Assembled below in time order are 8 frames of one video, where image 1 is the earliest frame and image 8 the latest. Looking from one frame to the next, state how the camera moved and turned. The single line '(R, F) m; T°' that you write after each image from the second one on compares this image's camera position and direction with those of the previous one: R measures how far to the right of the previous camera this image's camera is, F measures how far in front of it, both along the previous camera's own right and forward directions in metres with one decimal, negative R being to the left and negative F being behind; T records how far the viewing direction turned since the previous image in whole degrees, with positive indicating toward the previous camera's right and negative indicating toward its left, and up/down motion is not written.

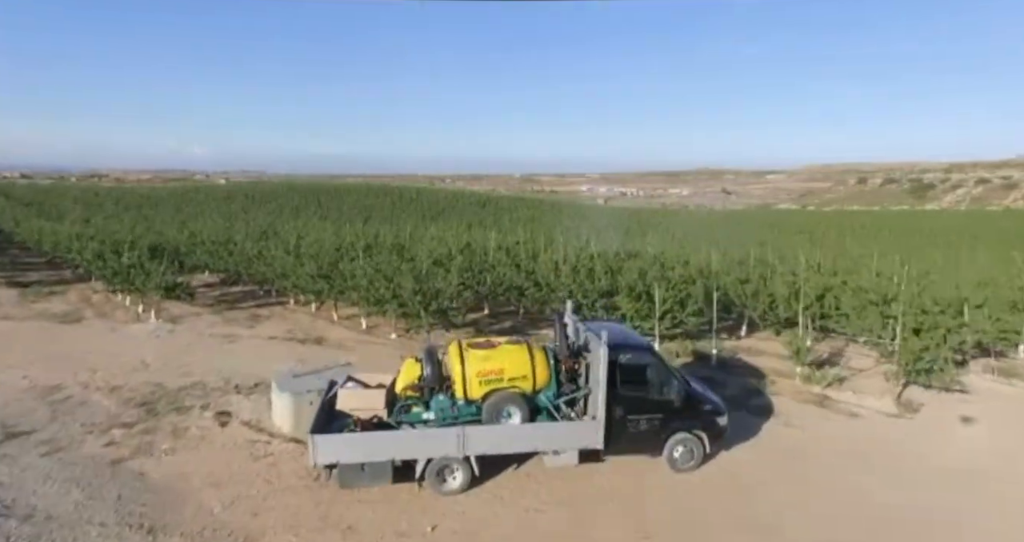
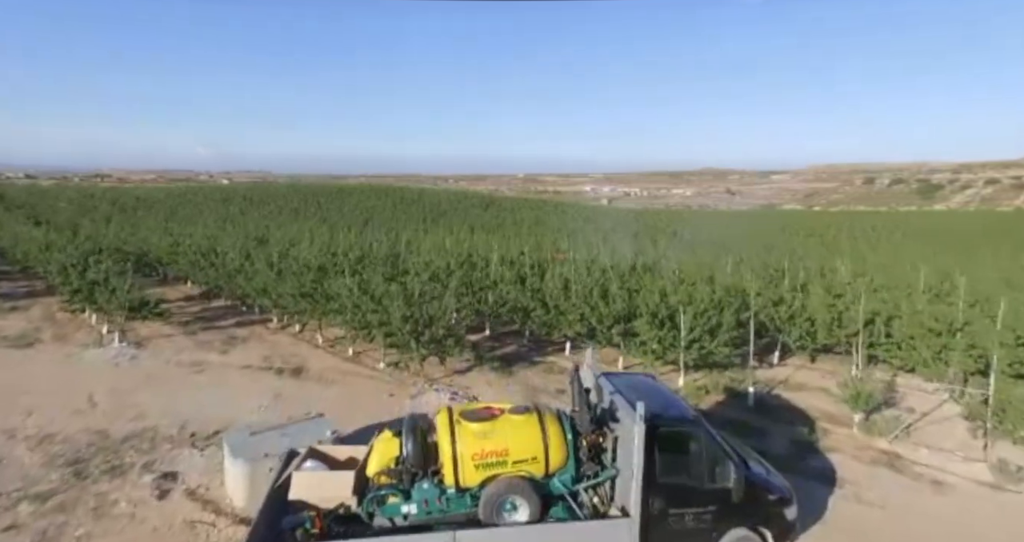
(0.0, +1.3) m; 0°
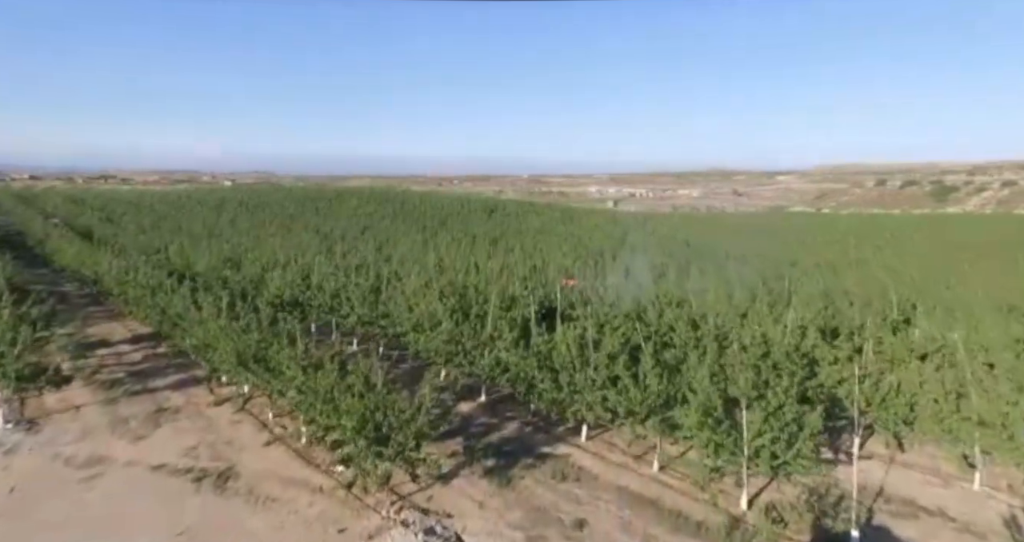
(+0.1, +2.5) m; 0°
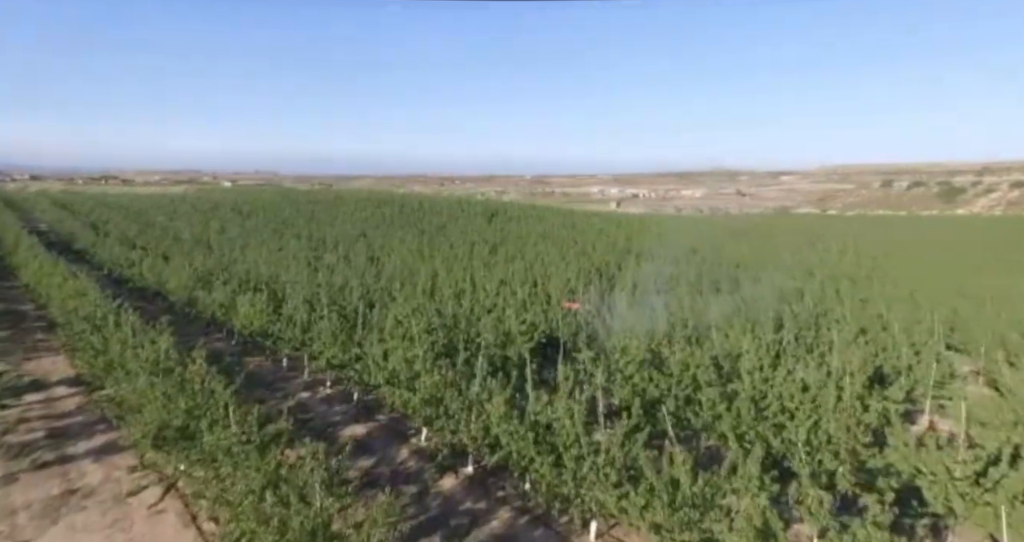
(+0.1, +1.8) m; 0°
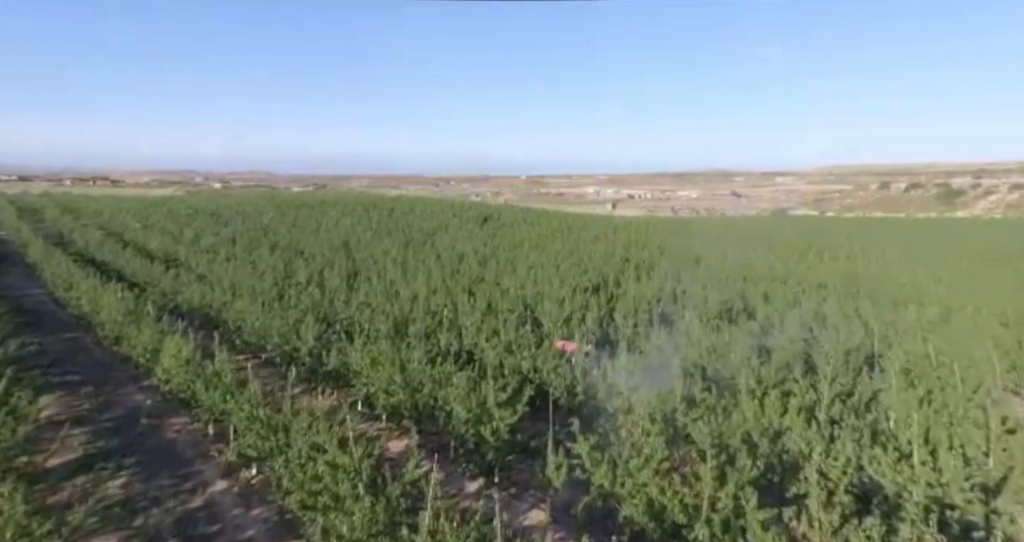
(+0.3, +2.7) m; 0°
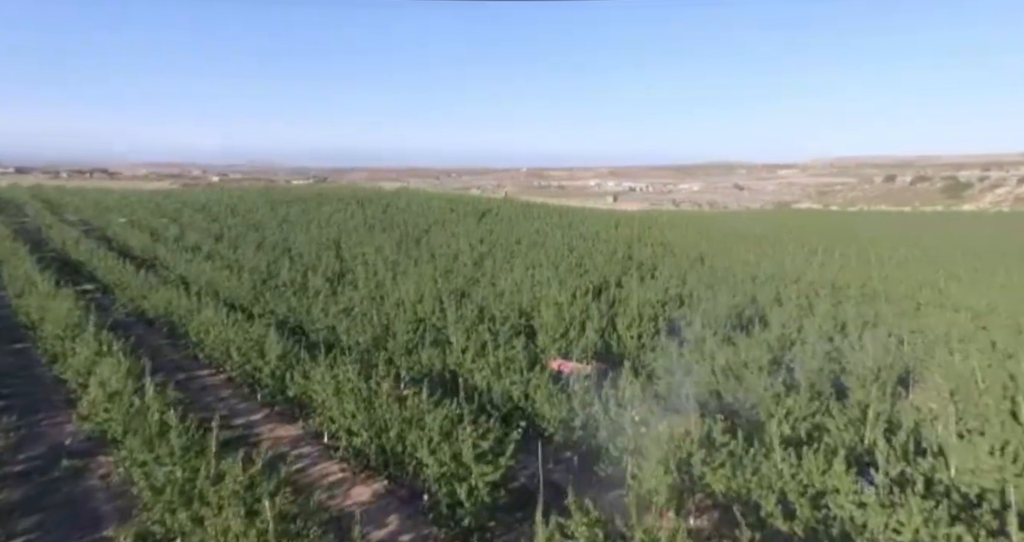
(+0.3, +1.8) m; 0°
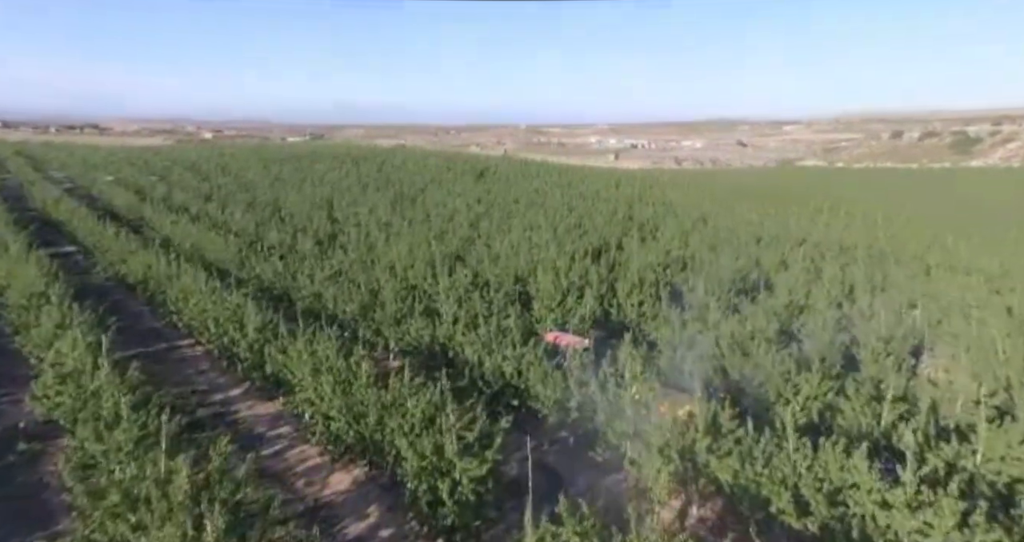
(+0.2, +0.9) m; 0°
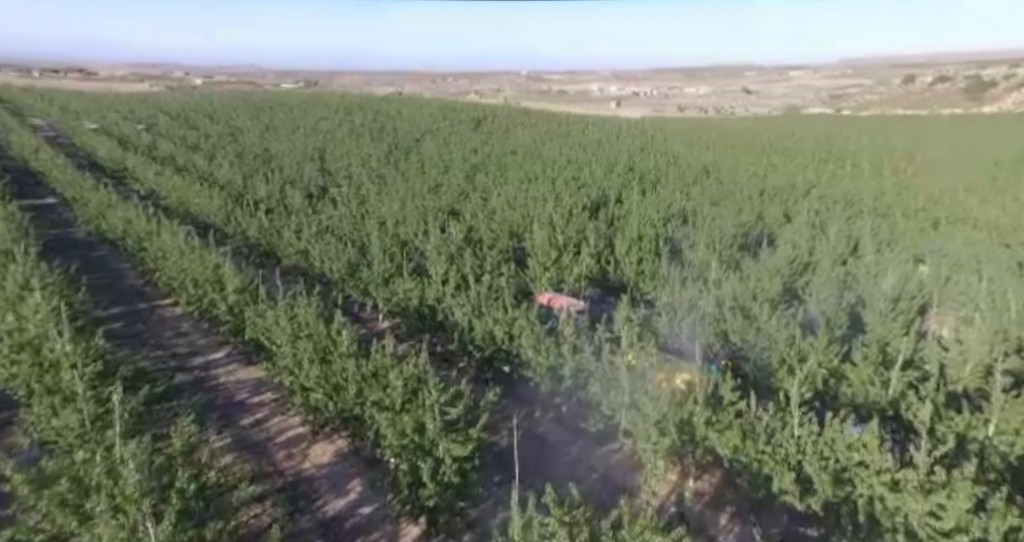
(+0.2, +0.6) m; 0°
